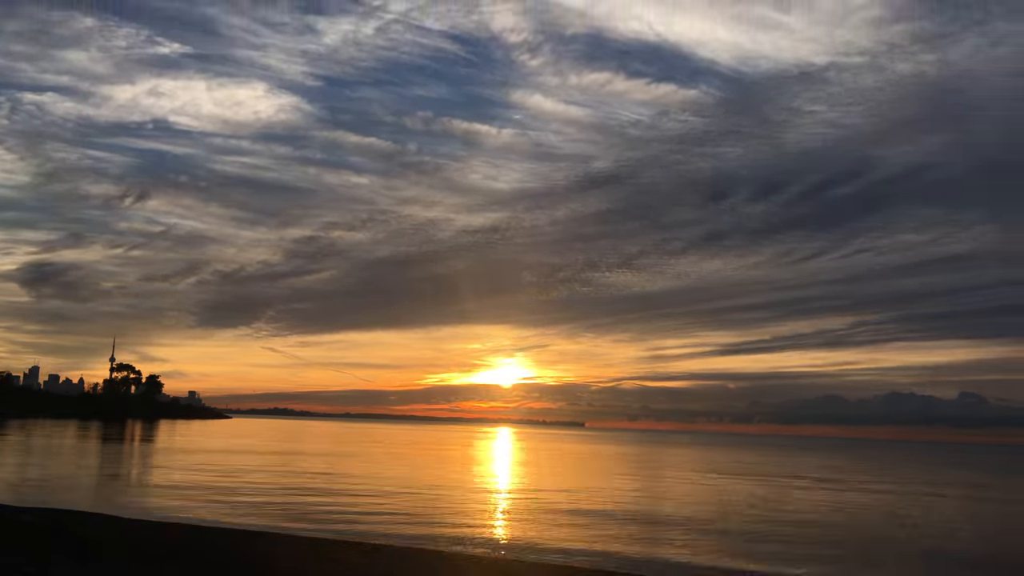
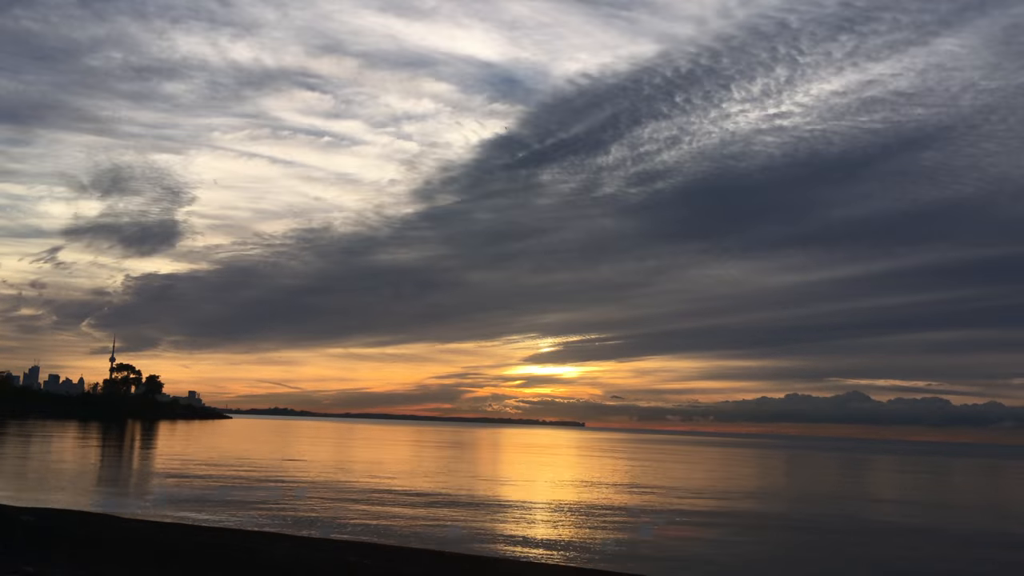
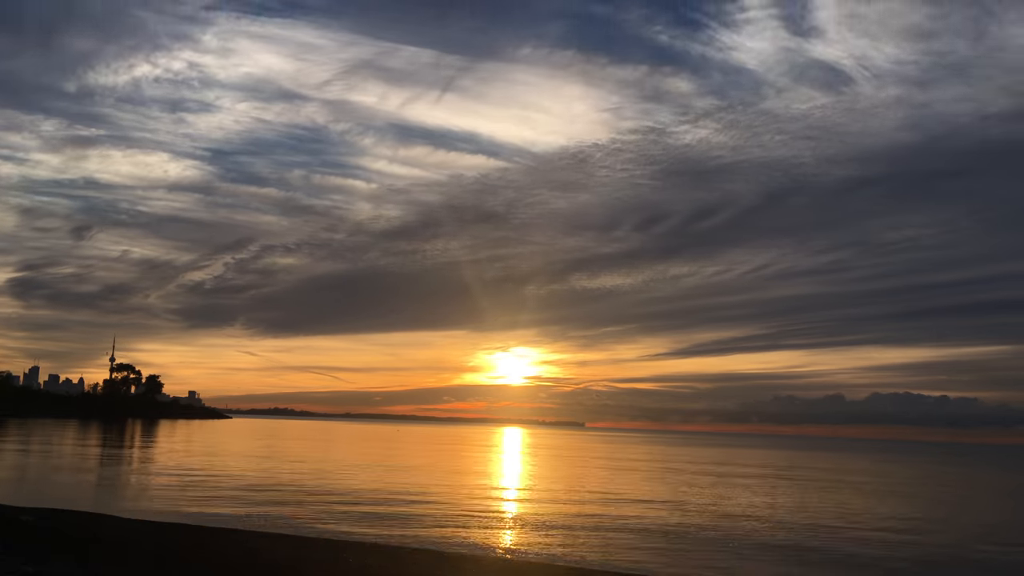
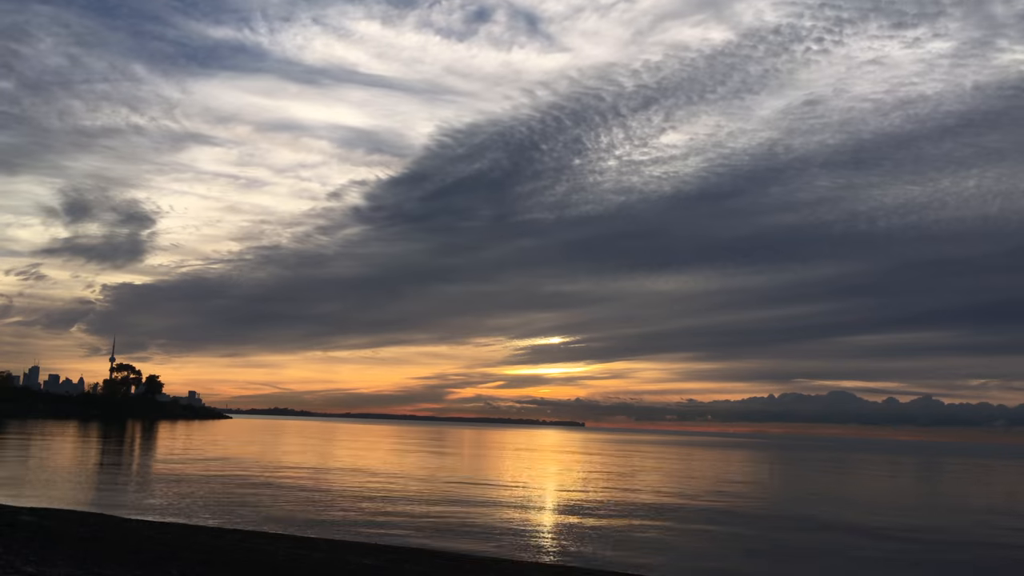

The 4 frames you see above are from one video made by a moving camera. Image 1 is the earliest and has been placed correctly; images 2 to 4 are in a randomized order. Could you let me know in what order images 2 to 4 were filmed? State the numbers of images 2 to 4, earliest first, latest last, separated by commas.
3, 2, 4
